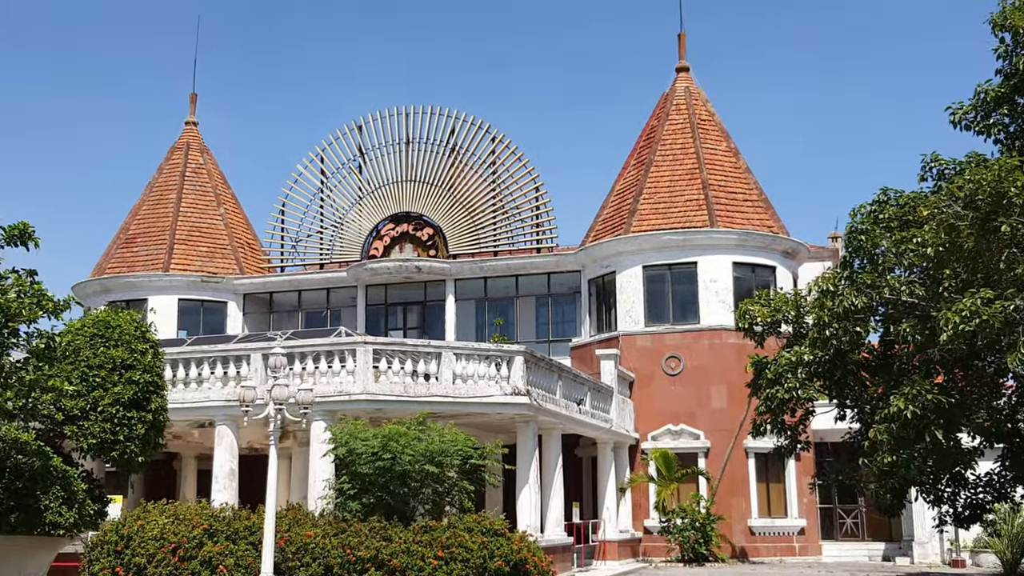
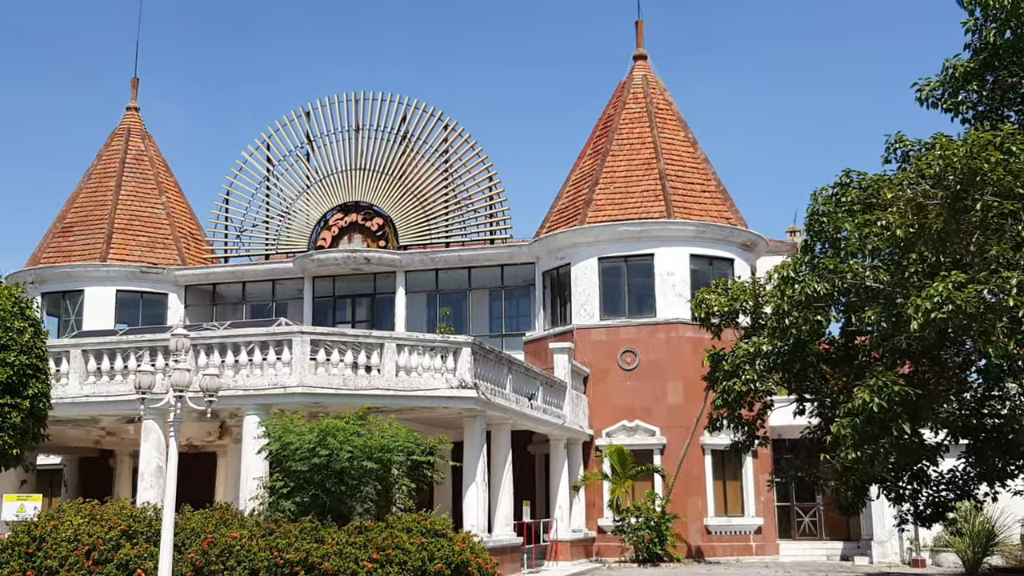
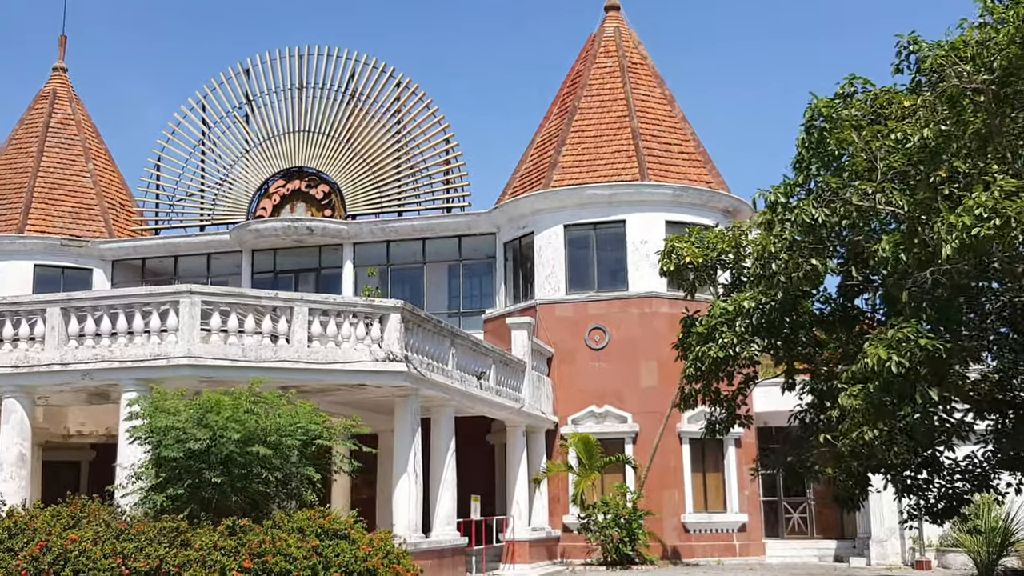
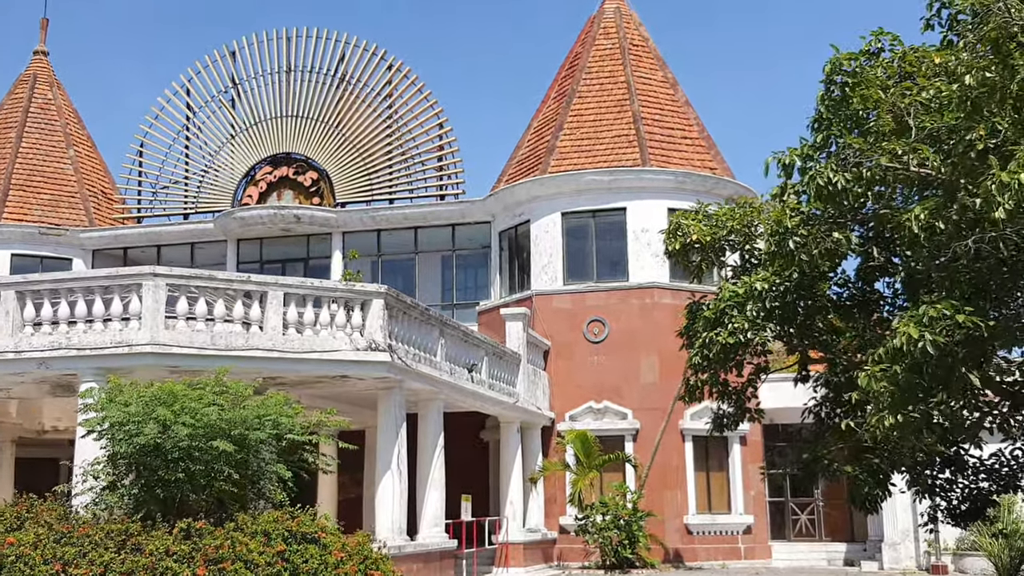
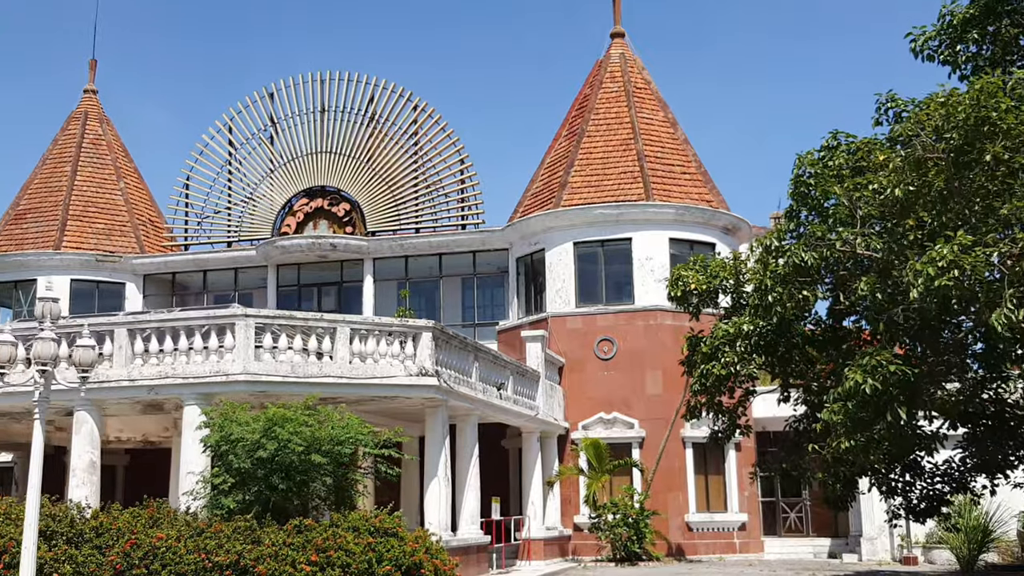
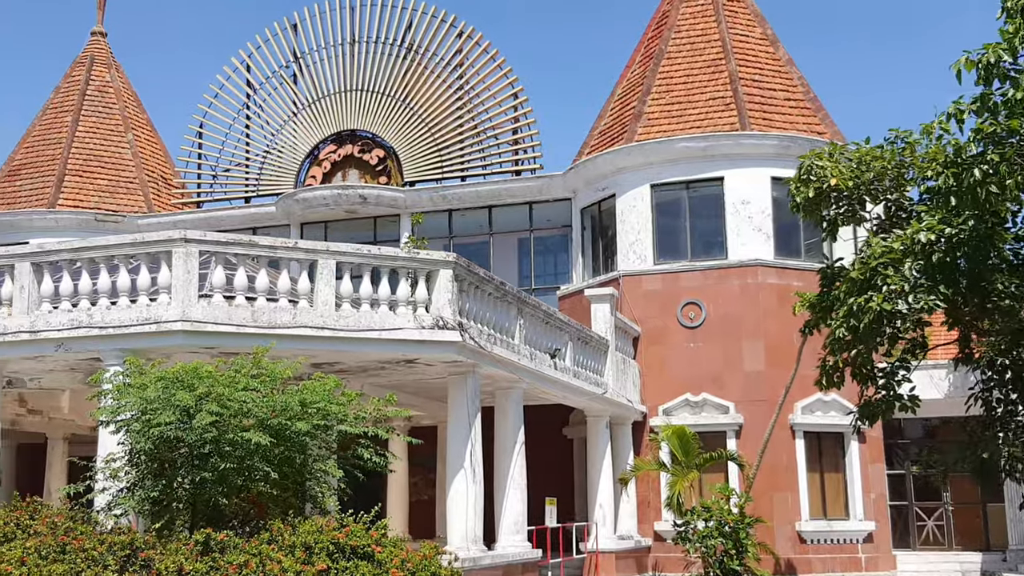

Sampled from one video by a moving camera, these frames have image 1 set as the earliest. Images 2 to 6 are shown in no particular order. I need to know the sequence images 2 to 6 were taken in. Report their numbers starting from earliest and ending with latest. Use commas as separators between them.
2, 5, 3, 4, 6
